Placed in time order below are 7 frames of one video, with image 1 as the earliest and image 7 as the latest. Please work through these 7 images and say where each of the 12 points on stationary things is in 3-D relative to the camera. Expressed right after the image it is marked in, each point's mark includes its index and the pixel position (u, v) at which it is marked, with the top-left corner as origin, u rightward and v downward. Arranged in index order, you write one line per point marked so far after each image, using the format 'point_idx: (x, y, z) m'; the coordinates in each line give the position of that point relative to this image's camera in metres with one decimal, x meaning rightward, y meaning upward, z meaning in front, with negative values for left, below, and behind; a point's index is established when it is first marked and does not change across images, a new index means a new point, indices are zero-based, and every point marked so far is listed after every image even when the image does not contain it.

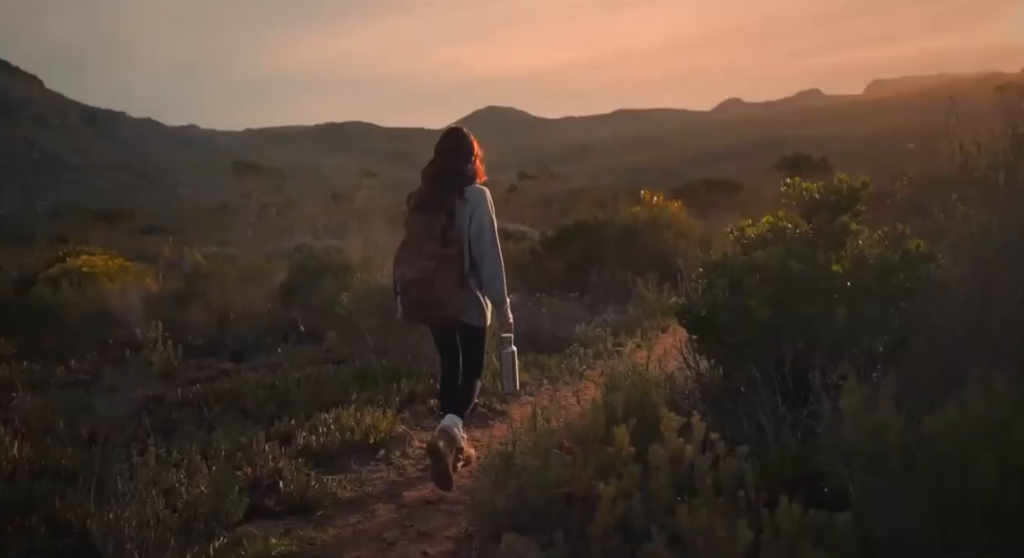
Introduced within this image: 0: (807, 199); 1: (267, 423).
0: (+1.4, +0.4, +3.5) m
1: (-1.9, -1.1, +5.8) m
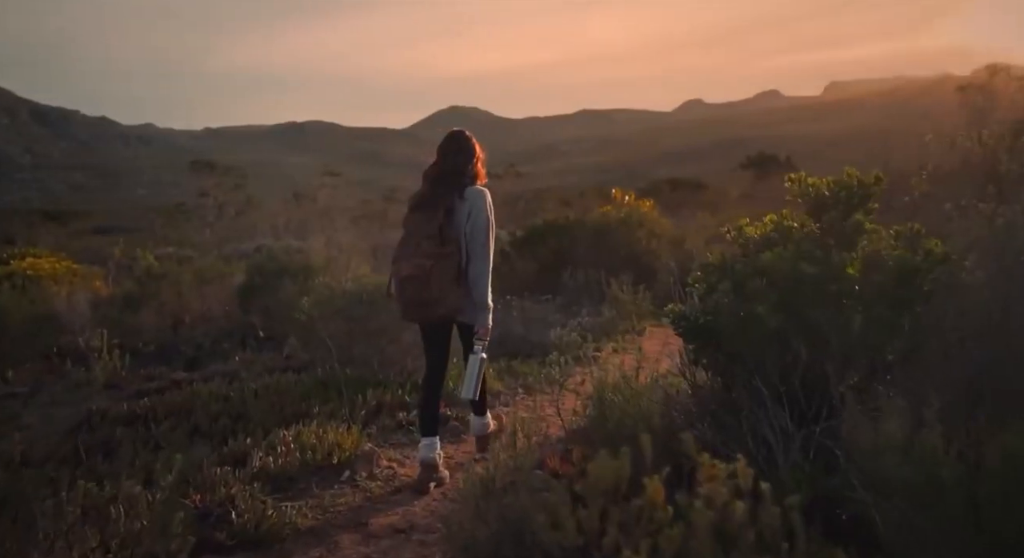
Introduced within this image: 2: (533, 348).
0: (+1.3, +0.4, +3.3) m
1: (-2.1, -1.2, +5.3) m
2: (+0.2, -0.7, +7.8) m
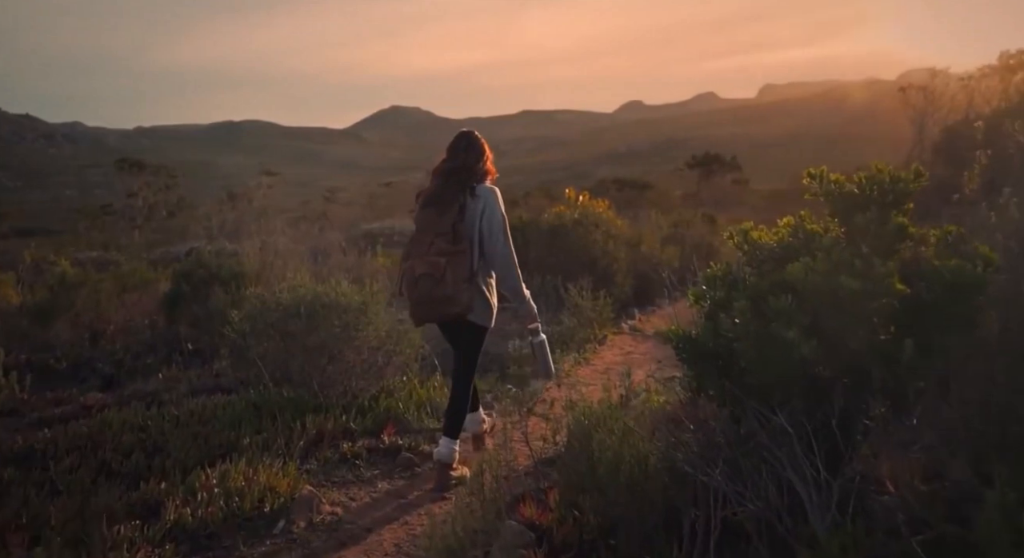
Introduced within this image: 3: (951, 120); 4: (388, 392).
0: (+1.2, +0.3, +2.7) m
1: (-2.3, -1.3, +4.5) m
2: (-0.2, -0.8, +7.2) m
3: (+11.2, +4.0, +18.9) m
4: (-1.0, -0.9, +5.8) m
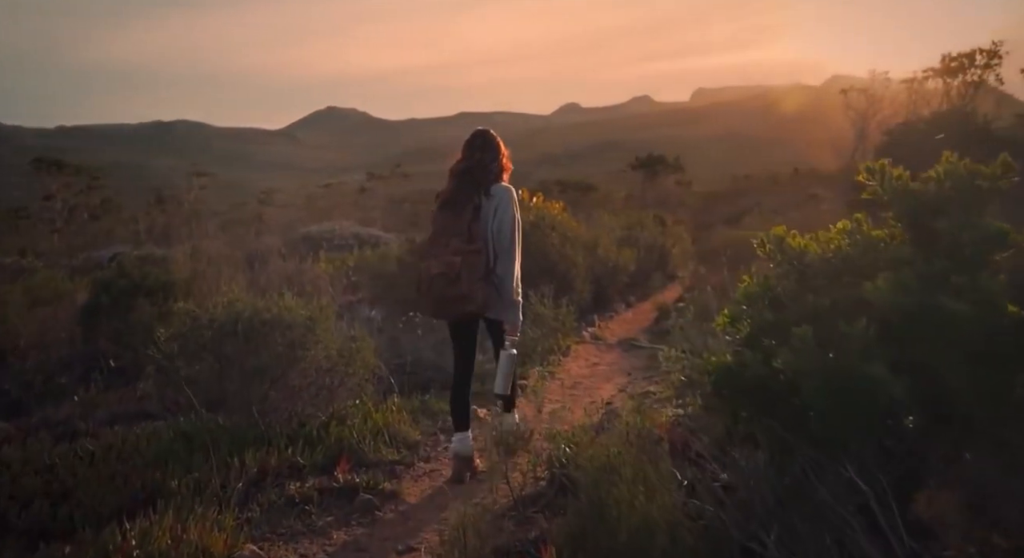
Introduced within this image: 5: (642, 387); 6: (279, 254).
0: (+1.2, +0.3, +2.3) m
1: (-2.5, -1.4, +3.8) m
2: (-0.6, -0.9, +6.6) m
3: (+9.8, +4.0, +19.1) m
4: (-1.2, -1.0, +5.2) m
5: (+1.1, -0.9, +6.4) m
6: (-4.4, +0.5, +13.8) m
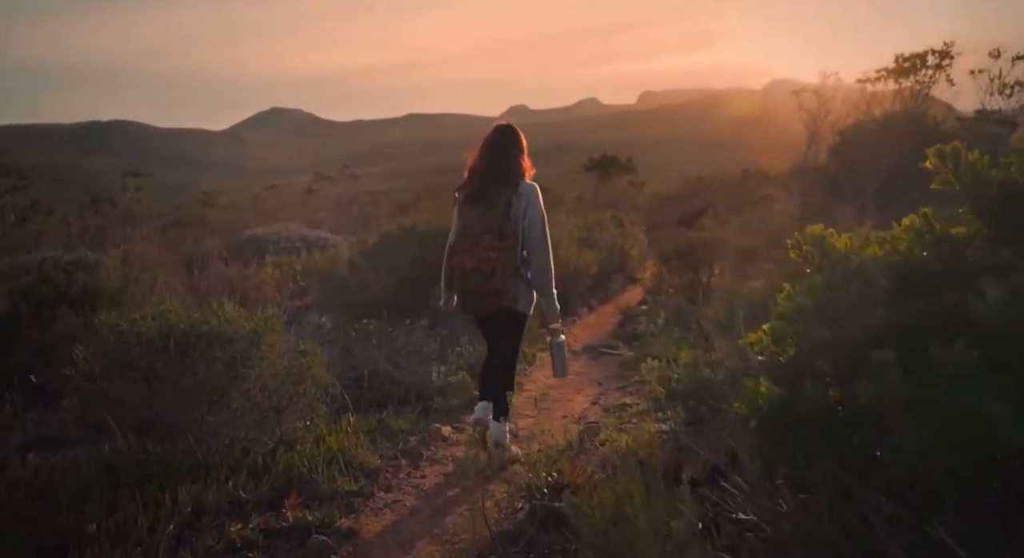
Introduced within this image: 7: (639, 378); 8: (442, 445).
0: (+1.2, +0.3, +1.9) m
1: (-2.5, -1.4, +3.1) m
2: (-0.9, -0.9, +6.0) m
3: (+8.6, +4.0, +19.3) m
4: (-1.4, -1.0, +4.6) m
5: (+0.9, -1.0, +6.0) m
6: (-5.1, +0.4, +13.0) m
7: (+1.1, -0.9, +6.4) m
8: (-0.5, -1.1, +5.0) m
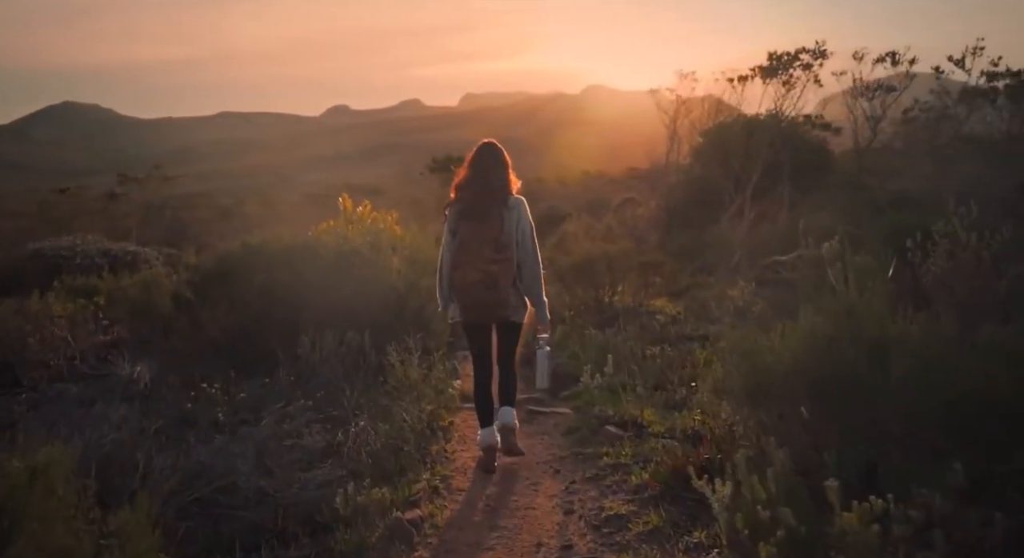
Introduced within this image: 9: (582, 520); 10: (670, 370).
0: (+1.7, 0.0, +0.3) m
1: (-2.2, -1.8, +0.7) m
2: (-1.2, -1.3, +3.9) m
3: (+4.9, +3.9, +18.9) m
4: (-1.4, -1.4, +2.4) m
5: (+0.5, -1.3, +4.3) m
6: (-6.9, -0.1, +9.7) m
7: (+0.6, -1.2, +4.7) m
8: (-0.6, -1.5, +3.0) m
9: (+0.4, -1.3, +4.0) m
10: (+1.4, -0.8, +6.5) m
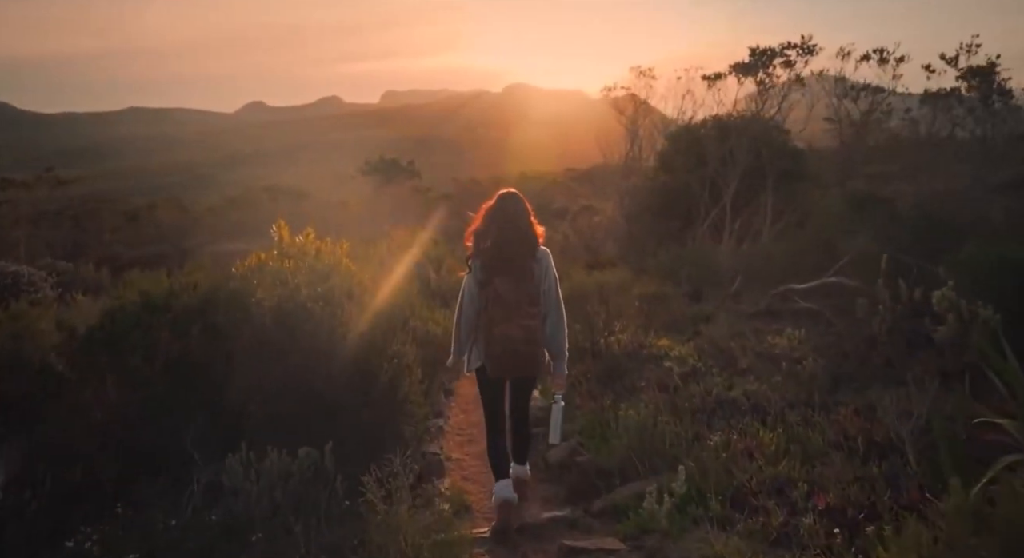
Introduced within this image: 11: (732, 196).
0: (+2.4, -0.5, -1.3) m
1: (-1.4, -2.3, -1.4) m
2: (-0.8, -1.8, +1.9) m
3: (+3.7, +3.6, +17.5) m
4: (-0.8, -1.9, +0.4) m
5: (+0.8, -1.7, +2.5) m
6: (-7.1, -0.7, +7.1) m
7: (+1.0, -1.6, +2.9) m
8: (-0.1, -2.0, +1.1) m
9: (+0.8, -1.8, +2.2) m
10: (+1.5, -1.3, +4.7) m
11: (+4.3, +1.7, +14.5) m
